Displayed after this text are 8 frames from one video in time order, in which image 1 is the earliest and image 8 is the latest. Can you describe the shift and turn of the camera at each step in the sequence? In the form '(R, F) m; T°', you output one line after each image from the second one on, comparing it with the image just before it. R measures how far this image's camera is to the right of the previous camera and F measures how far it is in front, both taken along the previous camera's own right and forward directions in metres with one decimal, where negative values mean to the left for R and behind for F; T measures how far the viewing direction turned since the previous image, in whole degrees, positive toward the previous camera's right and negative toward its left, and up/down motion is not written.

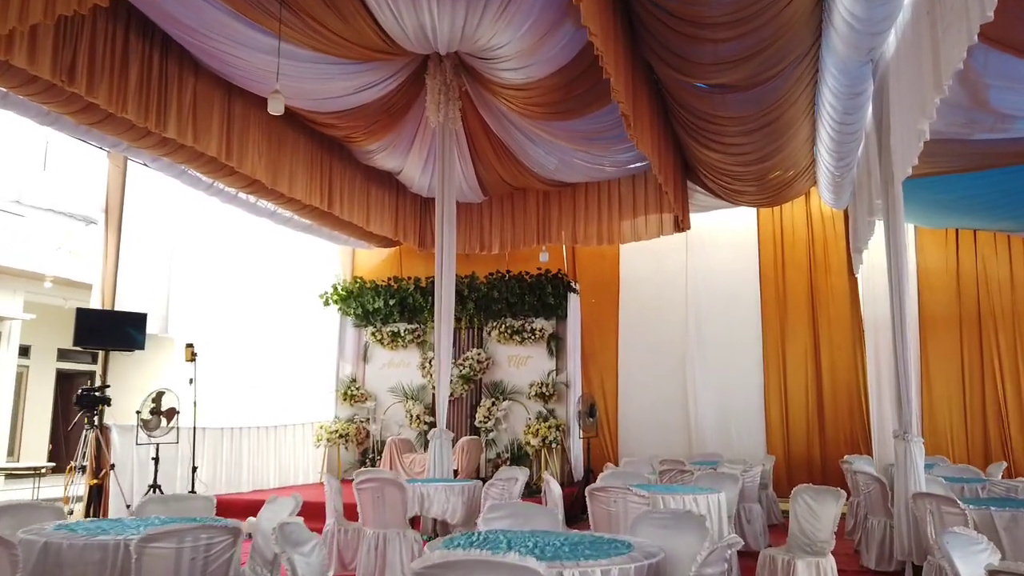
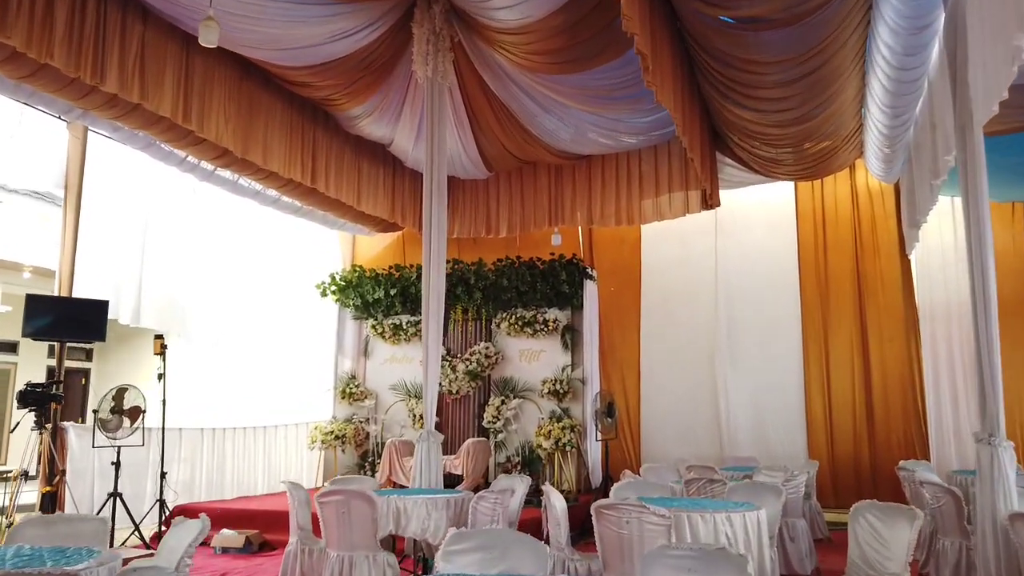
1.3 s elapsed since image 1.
(+0.2, +1.0) m; -2°
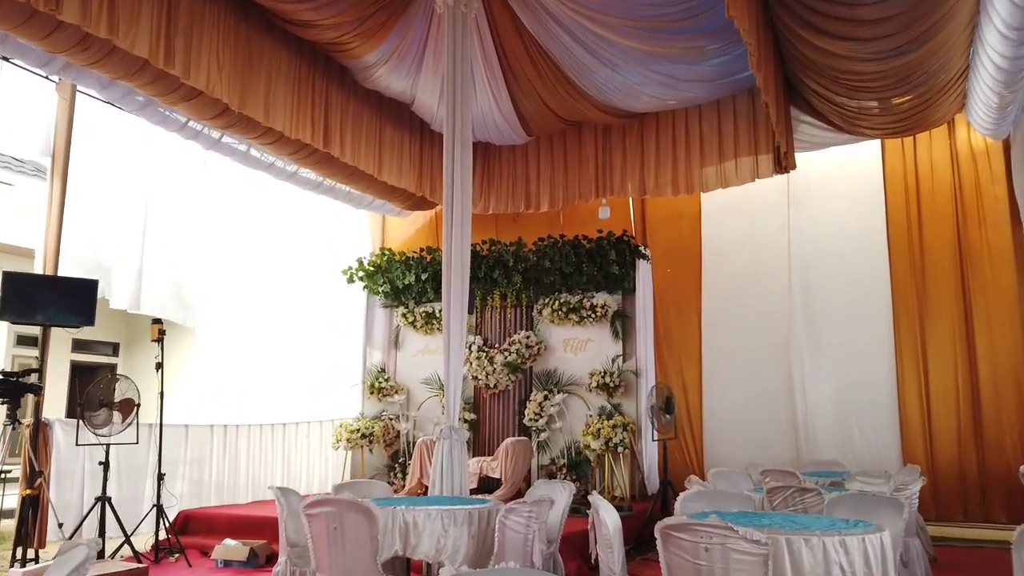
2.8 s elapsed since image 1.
(+0.1, +1.1) m; -4°
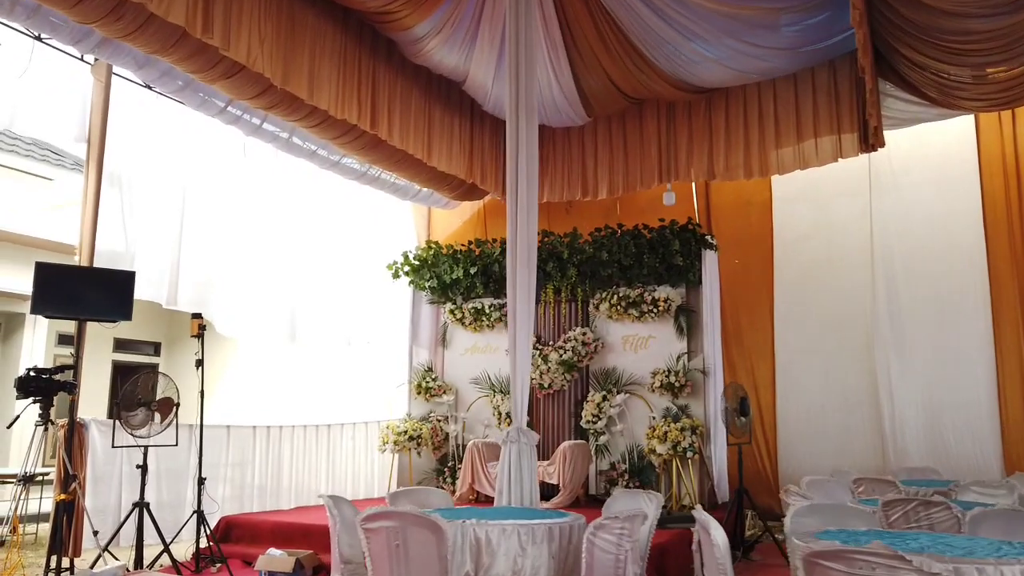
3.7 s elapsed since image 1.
(-0.2, +0.5) m; -3°
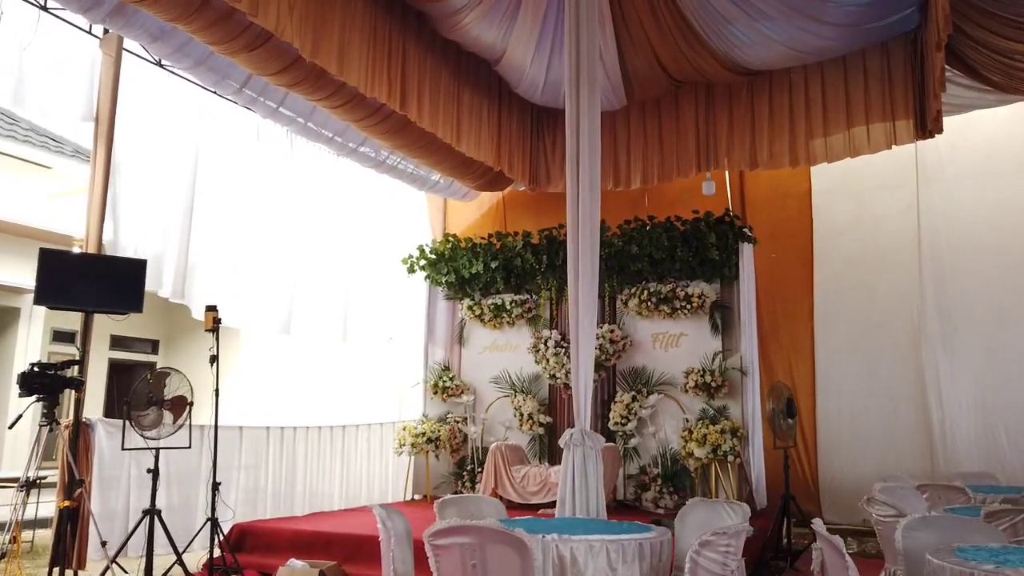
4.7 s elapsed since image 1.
(-0.4, +0.4) m; +1°
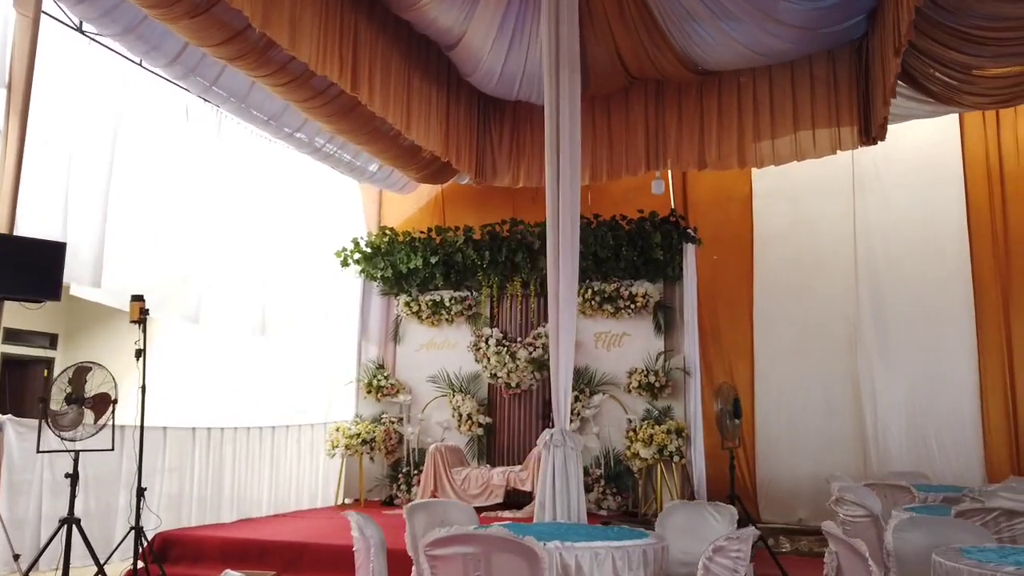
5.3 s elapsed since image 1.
(-0.3, +0.2) m; +7°
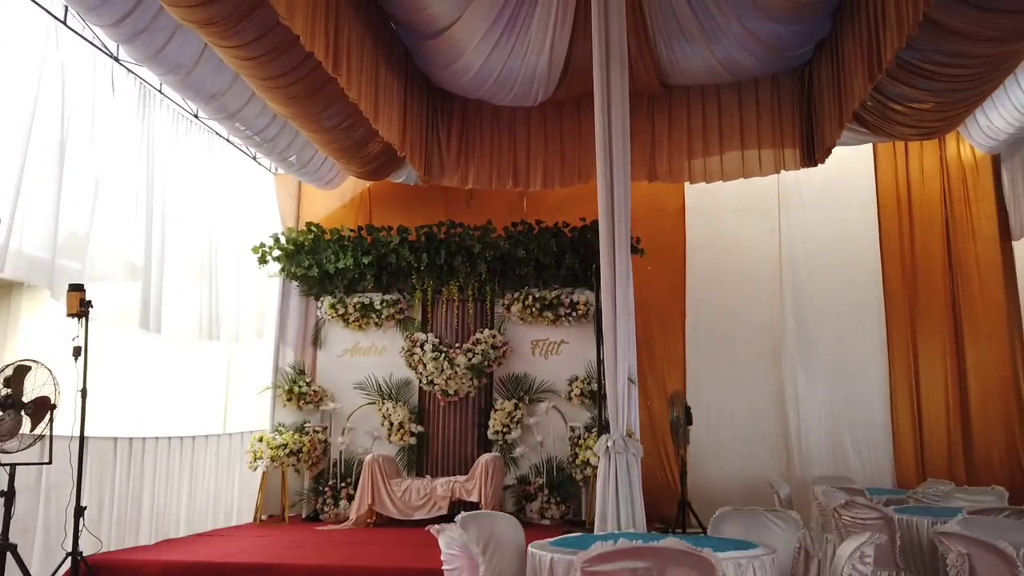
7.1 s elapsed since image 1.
(-1.0, +0.3) m; +12°
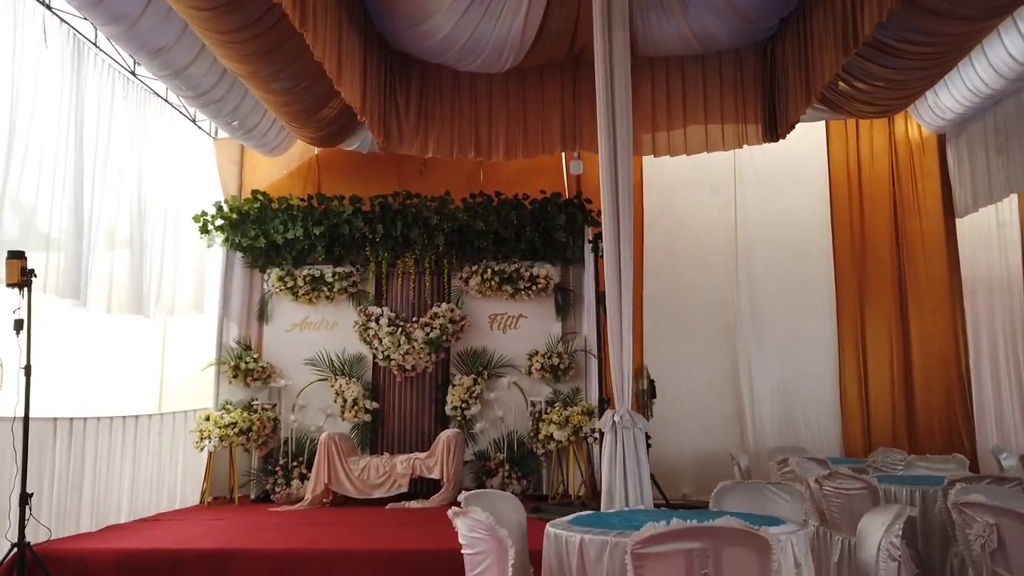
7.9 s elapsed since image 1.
(-0.4, +0.2) m; +6°
